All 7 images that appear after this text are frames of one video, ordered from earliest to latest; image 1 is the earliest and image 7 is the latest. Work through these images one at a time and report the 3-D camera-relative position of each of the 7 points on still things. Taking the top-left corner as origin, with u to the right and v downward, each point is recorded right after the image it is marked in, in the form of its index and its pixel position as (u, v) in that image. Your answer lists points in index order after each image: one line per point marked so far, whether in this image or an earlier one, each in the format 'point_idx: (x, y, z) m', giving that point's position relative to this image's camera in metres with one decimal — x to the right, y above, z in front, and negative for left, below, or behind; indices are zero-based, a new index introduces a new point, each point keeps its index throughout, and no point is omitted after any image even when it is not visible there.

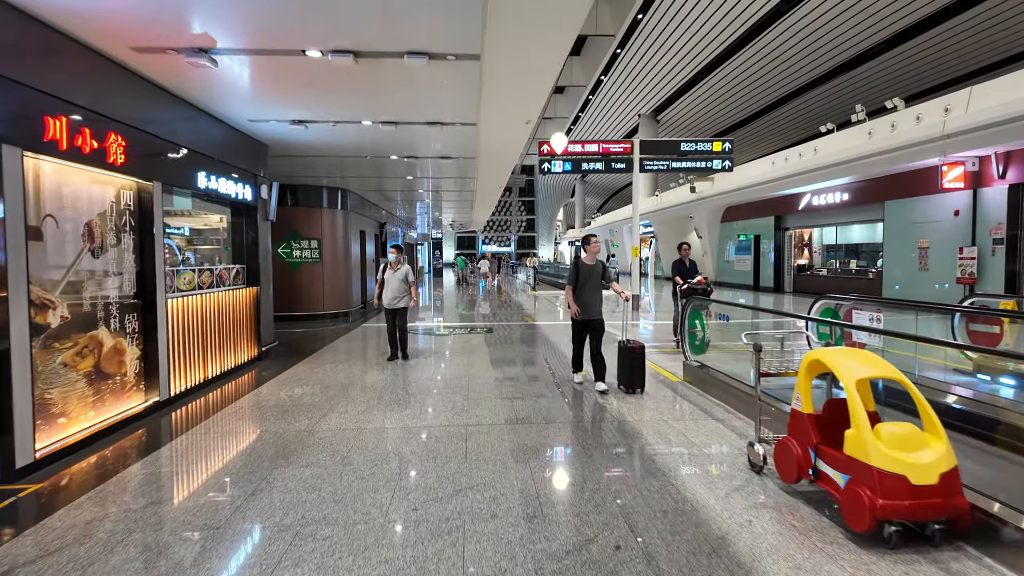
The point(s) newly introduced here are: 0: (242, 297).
0: (-2.9, -0.1, +6.5) m
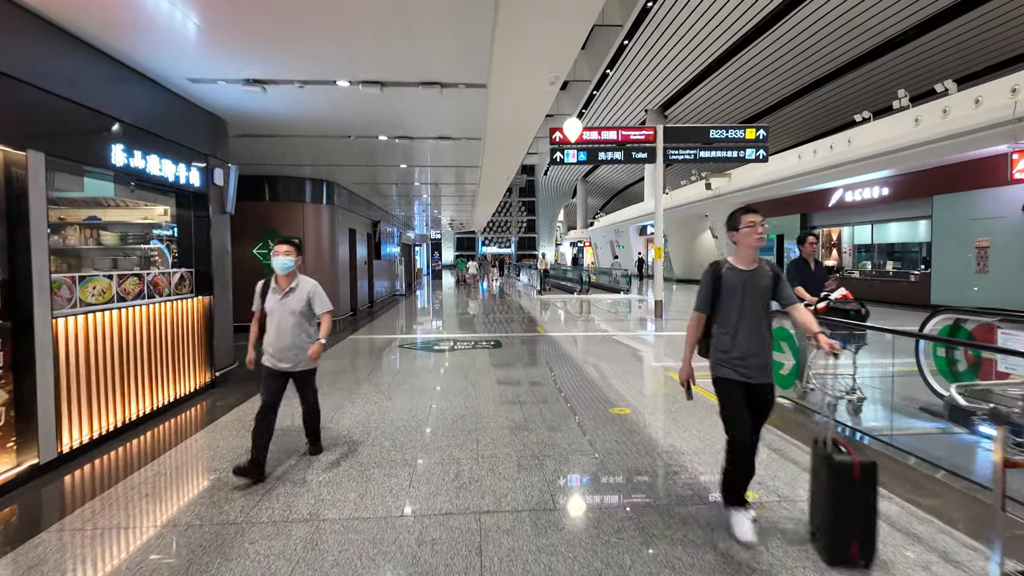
0: (-2.8, -0.2, +5.1) m
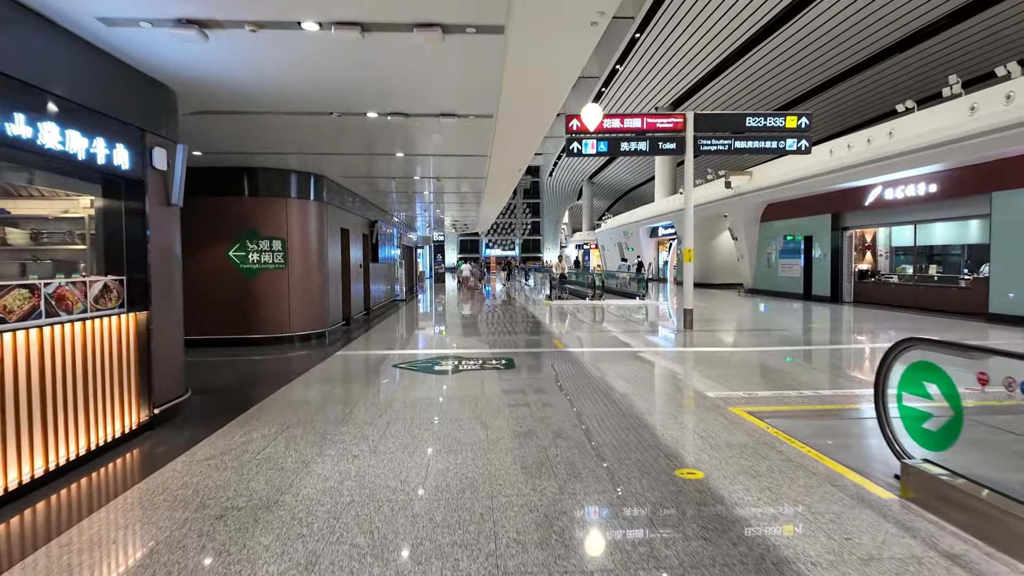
0: (-2.6, -0.3, +3.9) m
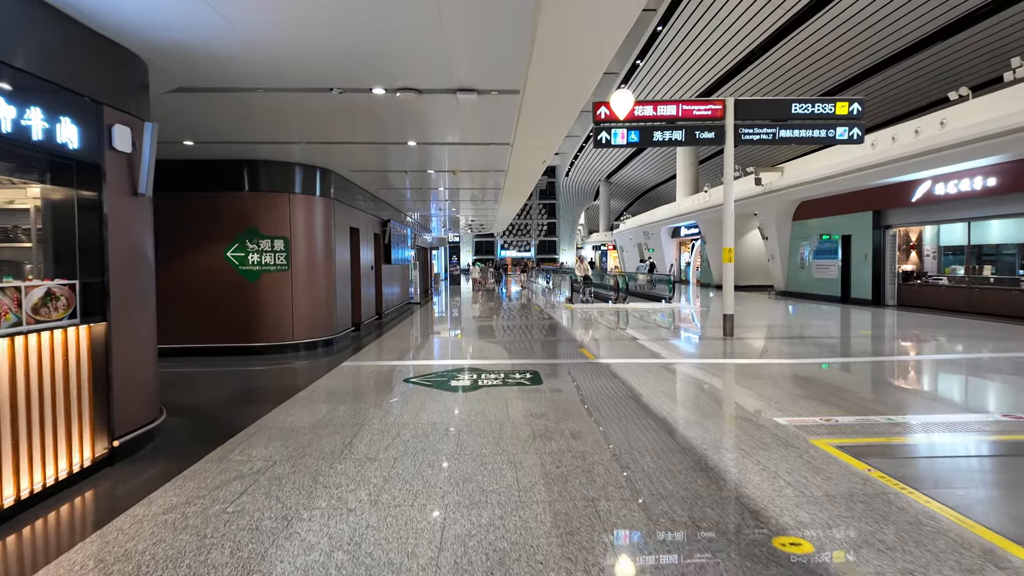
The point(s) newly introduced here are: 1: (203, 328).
0: (-2.4, -0.3, +3.2) m
1: (-4.0, -0.5, +7.7) m
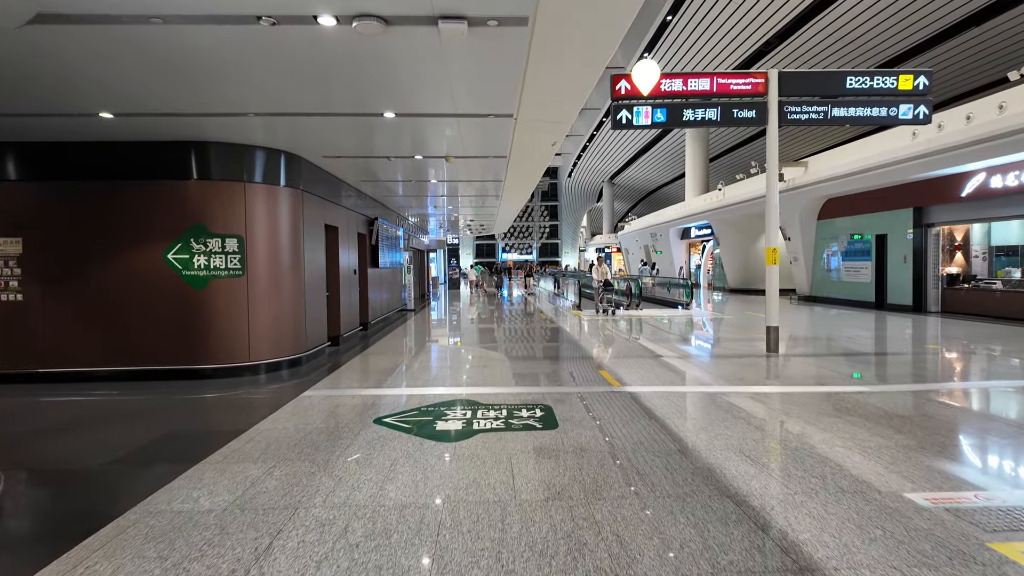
0: (-2.4, -0.4, +1.8) m
1: (-4.0, -0.6, +6.4) m
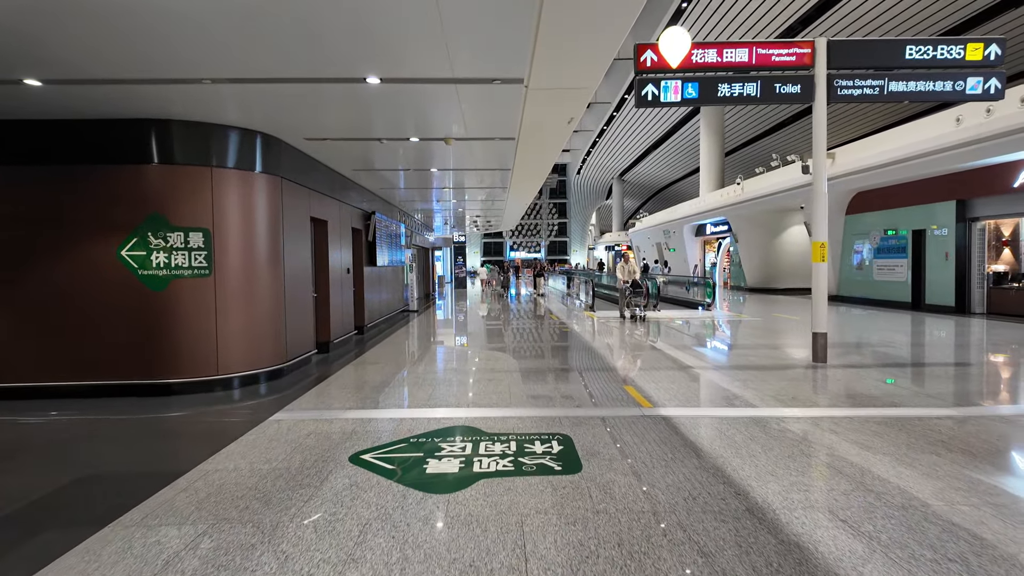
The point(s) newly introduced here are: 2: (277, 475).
0: (-2.4, -0.4, +1.0) m
1: (-3.9, -0.6, +5.5) m
2: (-1.3, -1.1, +3.3) m
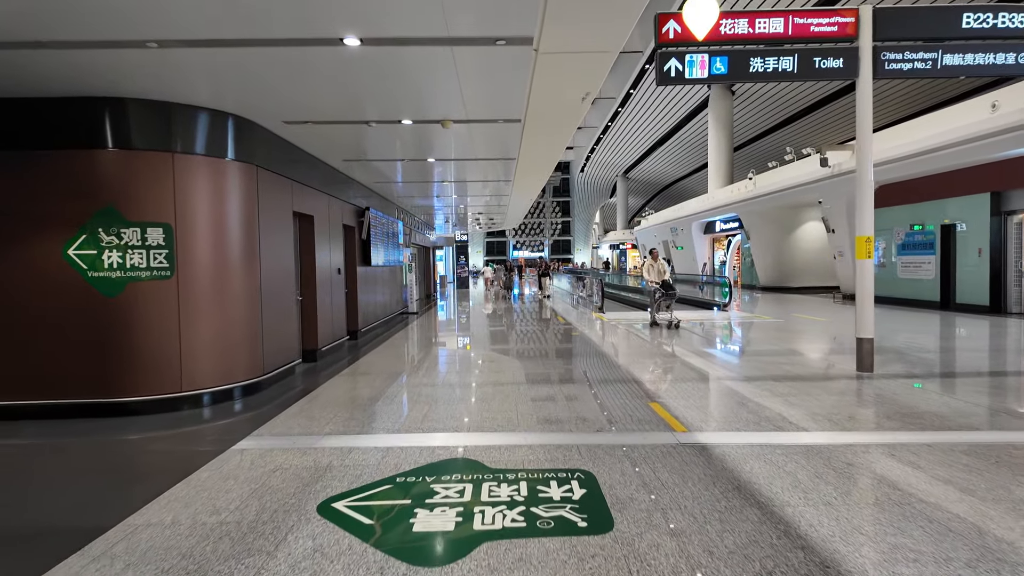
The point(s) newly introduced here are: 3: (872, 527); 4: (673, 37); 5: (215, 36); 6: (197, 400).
0: (-2.4, -0.4, +0.3) m
1: (-3.8, -0.7, +4.8) m
2: (-1.3, -1.1, +2.6) m
3: (+1.5, -1.0, +2.6) m
4: (+1.5, +2.3, +5.4) m
5: (-1.9, +1.6, +3.8) m
6: (-2.7, -1.0, +5.1) m
